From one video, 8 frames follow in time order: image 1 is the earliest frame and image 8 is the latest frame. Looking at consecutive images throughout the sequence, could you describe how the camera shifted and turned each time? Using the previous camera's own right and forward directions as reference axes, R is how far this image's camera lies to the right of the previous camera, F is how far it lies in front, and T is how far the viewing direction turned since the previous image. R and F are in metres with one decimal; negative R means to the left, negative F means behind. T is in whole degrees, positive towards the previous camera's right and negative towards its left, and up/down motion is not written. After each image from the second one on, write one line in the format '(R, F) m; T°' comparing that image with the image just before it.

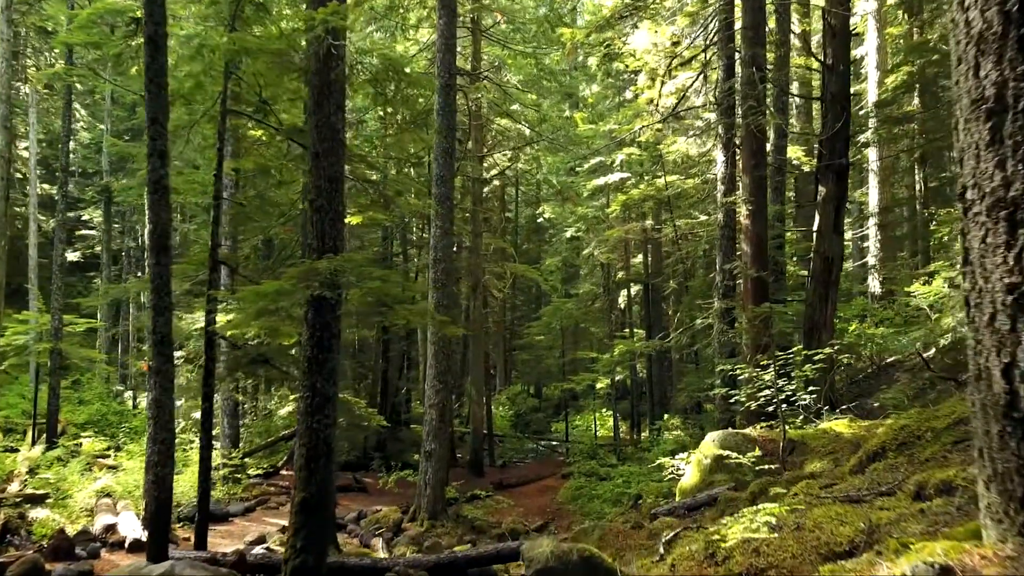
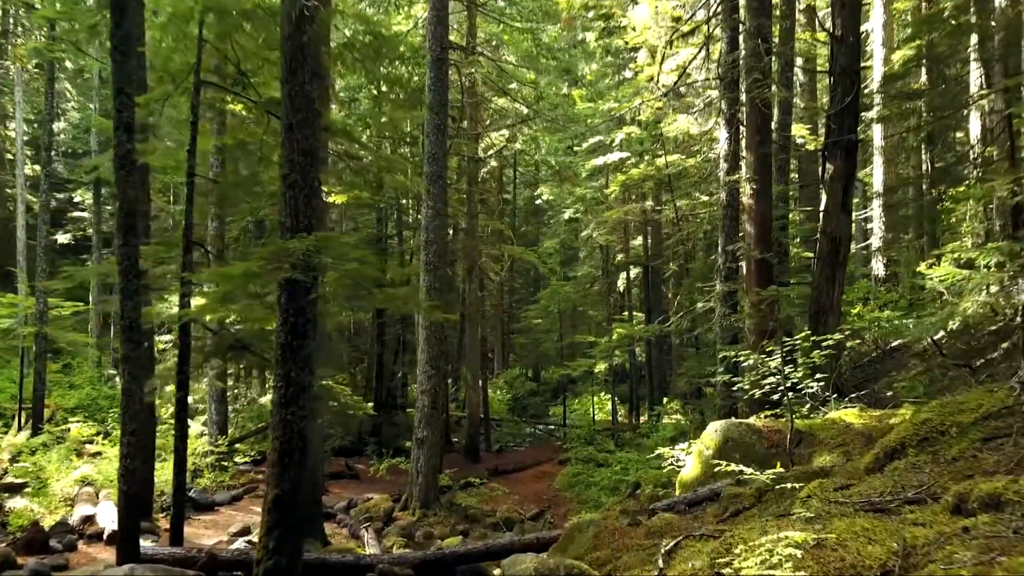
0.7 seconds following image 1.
(+0.1, +0.4) m; 0°
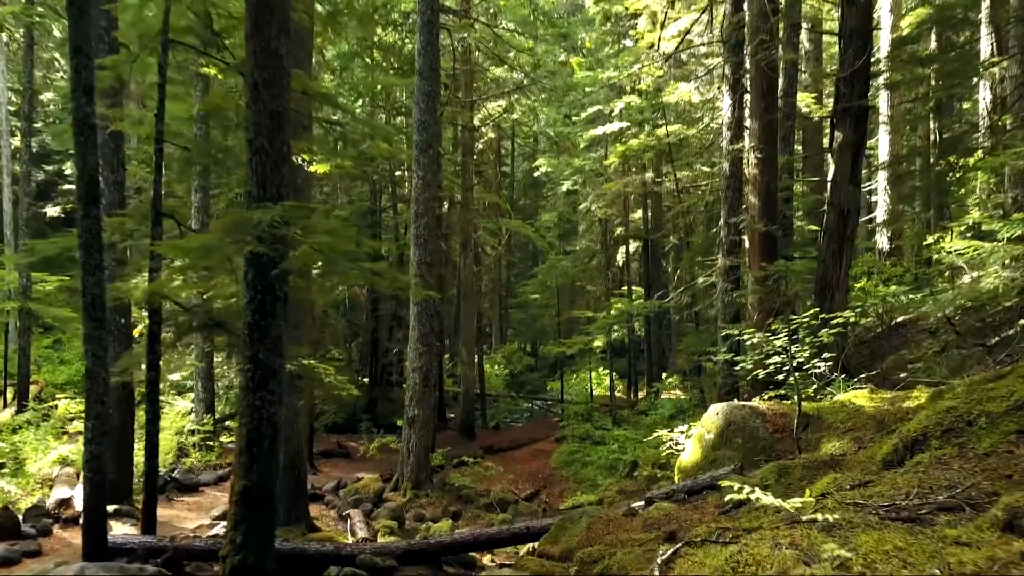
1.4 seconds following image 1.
(+0.1, +0.4) m; 0°
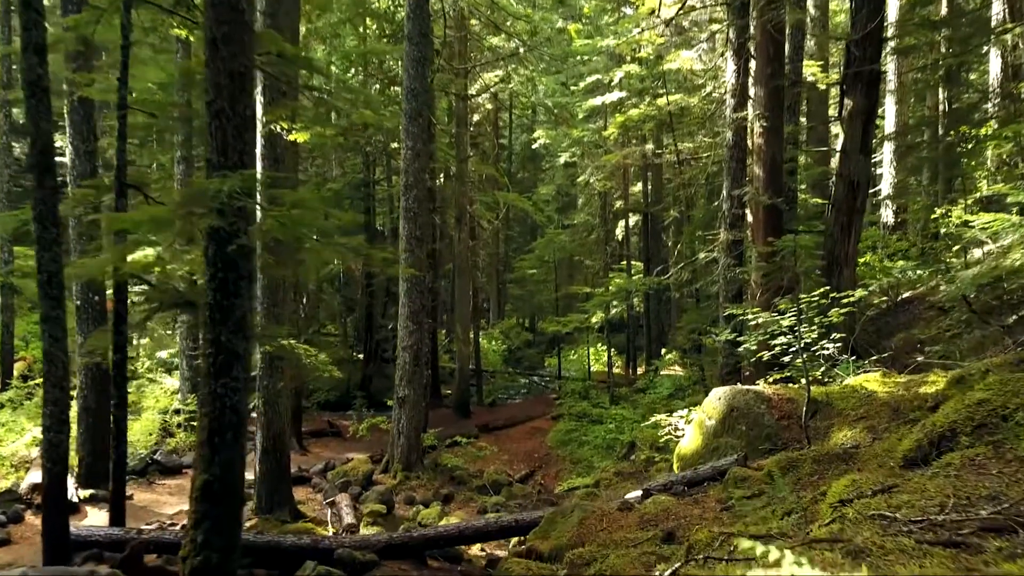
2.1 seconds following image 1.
(+0.1, +0.4) m; 0°
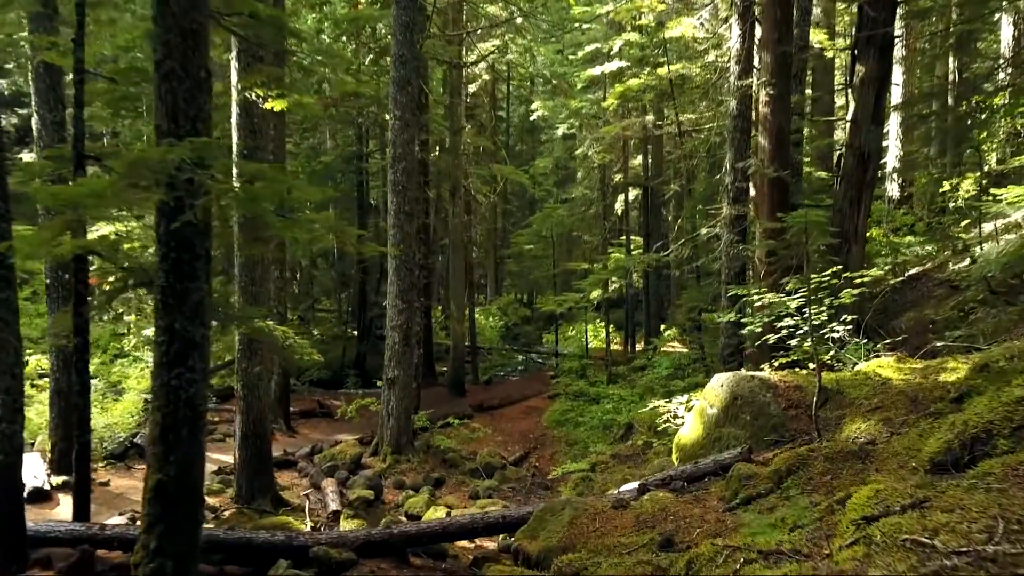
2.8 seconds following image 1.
(+0.1, +0.4) m; 0°
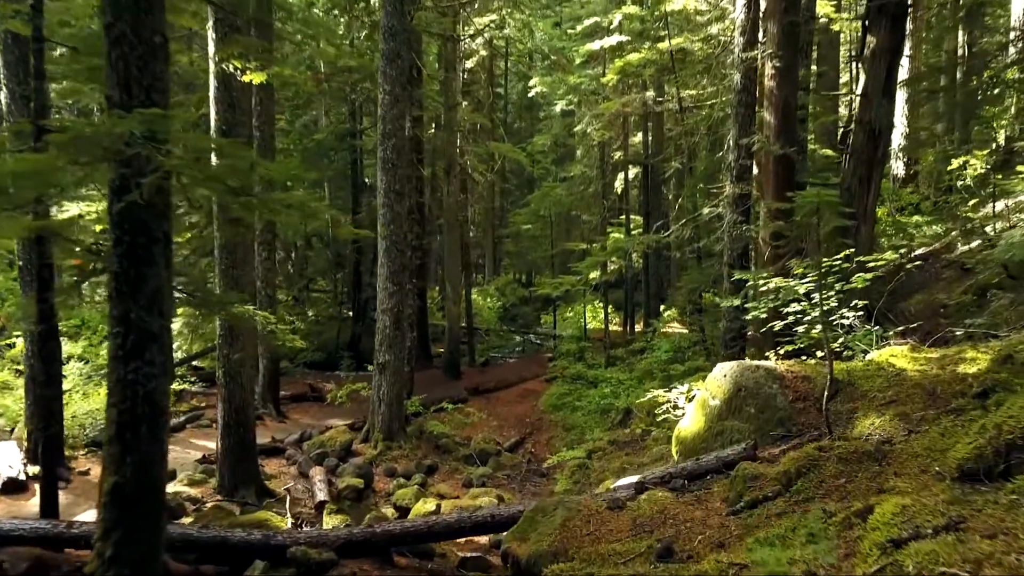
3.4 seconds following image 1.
(+0.1, +0.4) m; 0°
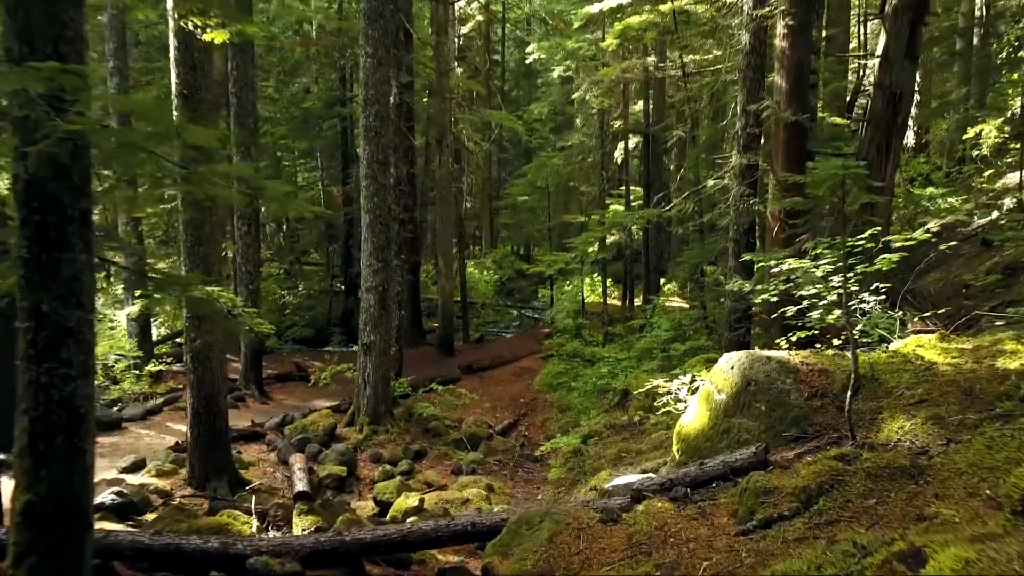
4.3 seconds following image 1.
(+0.1, +0.6) m; 0°
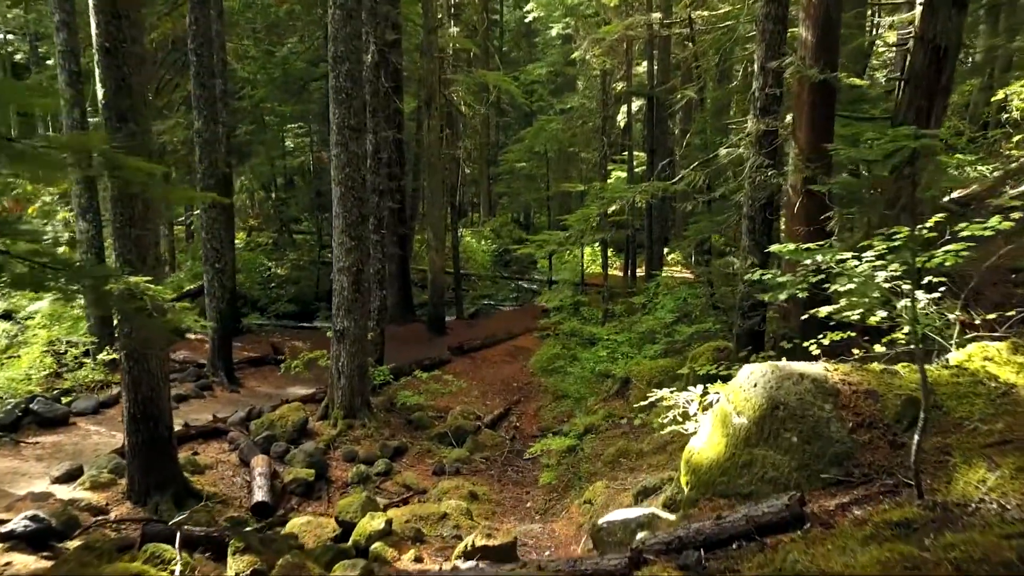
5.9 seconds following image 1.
(+0.2, +1.0) m; 0°
